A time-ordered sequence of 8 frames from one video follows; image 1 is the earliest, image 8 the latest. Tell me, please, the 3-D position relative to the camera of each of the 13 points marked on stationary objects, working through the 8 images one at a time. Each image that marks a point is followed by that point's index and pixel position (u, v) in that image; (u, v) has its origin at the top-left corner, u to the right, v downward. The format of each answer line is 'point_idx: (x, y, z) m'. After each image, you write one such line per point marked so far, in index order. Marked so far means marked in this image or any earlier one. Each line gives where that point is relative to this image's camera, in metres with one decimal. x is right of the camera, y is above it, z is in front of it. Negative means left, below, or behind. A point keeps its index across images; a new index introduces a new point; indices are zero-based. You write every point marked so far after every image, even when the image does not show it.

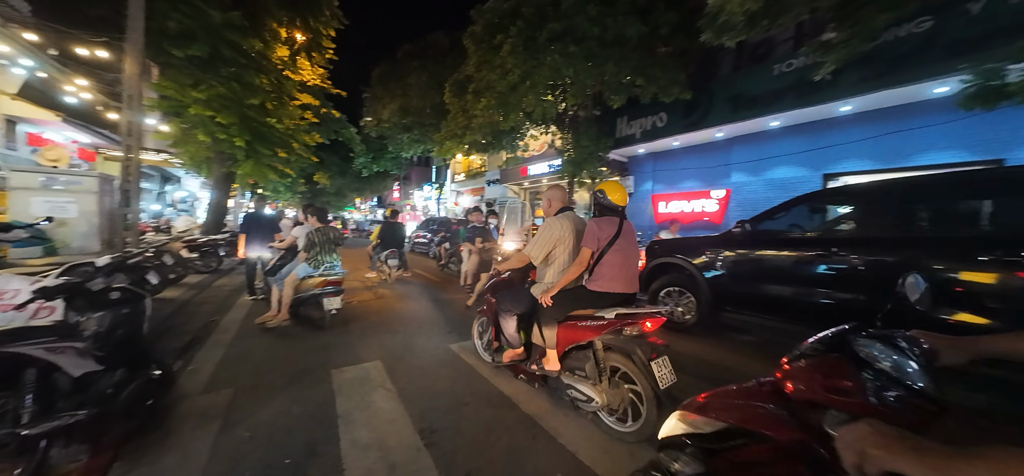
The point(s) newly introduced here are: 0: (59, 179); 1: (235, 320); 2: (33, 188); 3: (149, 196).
0: (-6.7, +0.9, +5.3) m
1: (-4.5, -1.3, +5.7) m
2: (-7.0, +0.7, +5.1) m
3: (-18.0, +2.0, +17.5) m
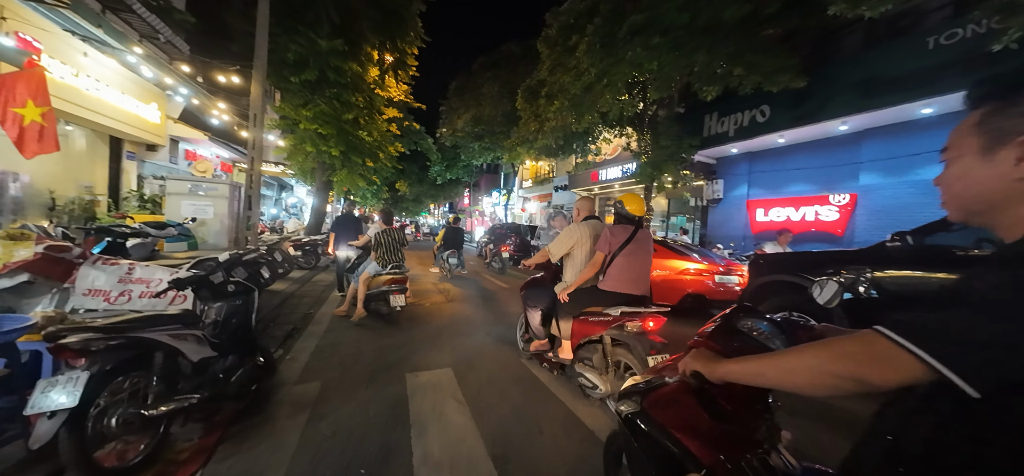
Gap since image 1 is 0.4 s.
0: (-5.5, +0.9, +6.3) m
1: (-3.3, -1.4, +6.2) m
2: (-5.8, +0.8, +6.2) m
3: (-14.3, +2.1, +20.4) m
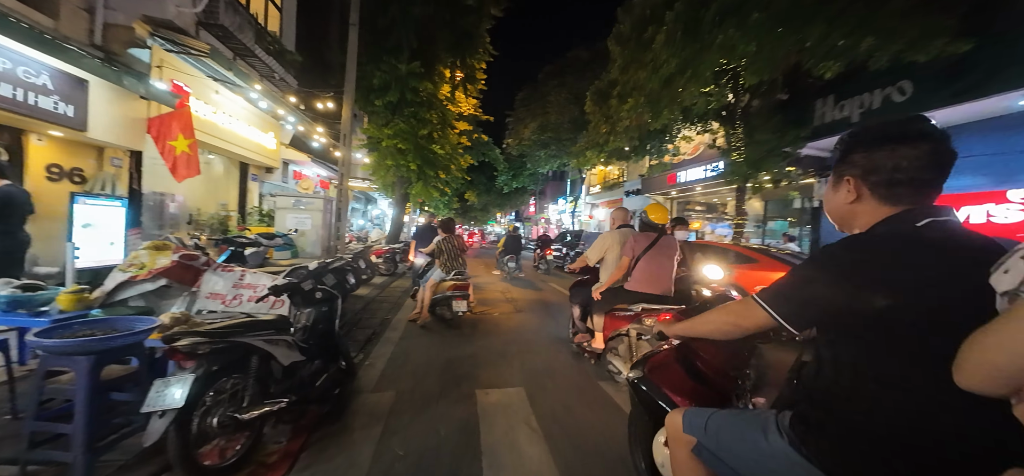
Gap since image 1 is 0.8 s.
0: (-4.2, +0.7, +7.1) m
1: (-2.0, -1.5, +6.5) m
2: (-4.5, +0.6, +7.0) m
3: (-10.1, +1.6, +22.6) m
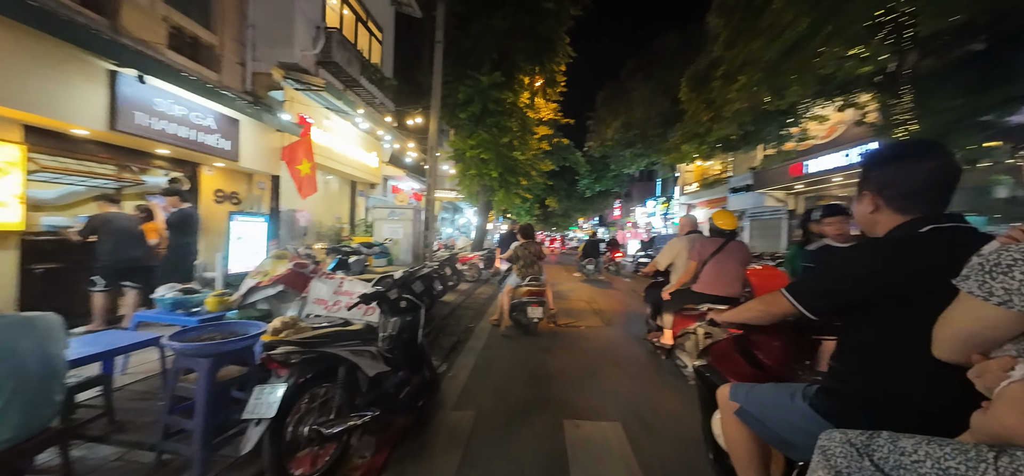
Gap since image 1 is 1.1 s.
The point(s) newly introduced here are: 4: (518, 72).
0: (-2.5, +0.6, +7.5) m
1: (-0.5, -1.7, +6.5) m
2: (-2.8, +0.4, +7.5) m
3: (-4.7, +1.1, +24.0) m
4: (+0.2, +6.5, +13.7) m
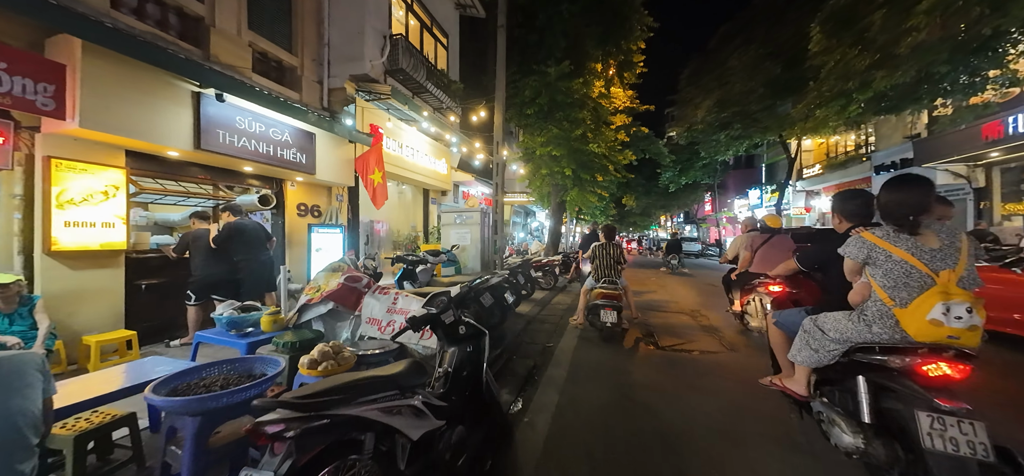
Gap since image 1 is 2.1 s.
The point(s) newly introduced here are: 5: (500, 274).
0: (-1.0, +0.4, +7.0) m
1: (+0.9, -1.7, +5.5) m
2: (-1.3, +0.3, +7.0) m
3: (+0.3, +0.7, +23.6) m
4: (+2.8, +6.4, +12.6) m
5: (-0.2, -0.6, +6.1) m
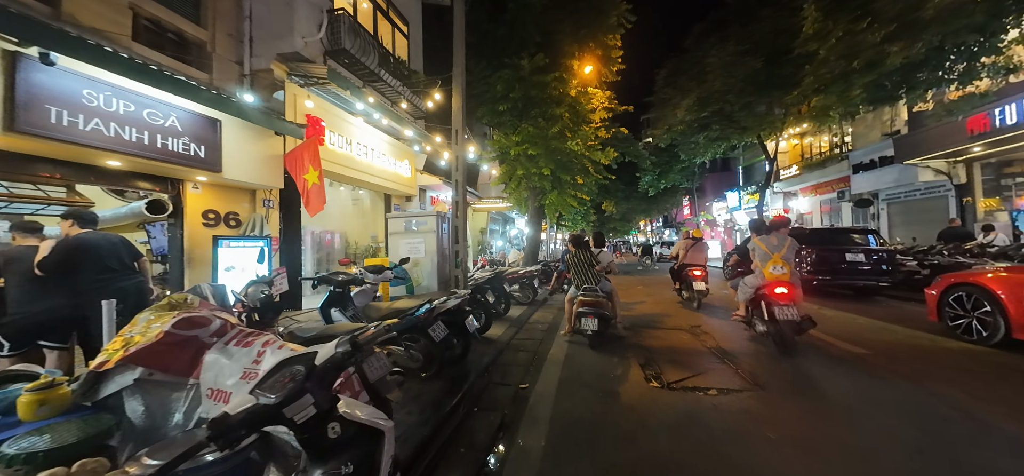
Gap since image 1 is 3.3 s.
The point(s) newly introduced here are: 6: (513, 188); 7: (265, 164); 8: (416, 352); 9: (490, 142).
0: (-1.6, +0.3, +5.7) m
1: (+0.4, -1.8, +4.2) m
2: (-1.8, +0.1, +5.7) m
3: (-1.2, +0.2, +22.3) m
4: (+1.7, +6.2, +11.6) m
5: (-0.7, -0.8, +4.8) m
6: (-0.1, +1.8, +13.0) m
7: (-4.4, +1.3, +6.3) m
8: (-1.1, -1.3, +3.9) m
9: (-0.8, +3.4, +12.5) m
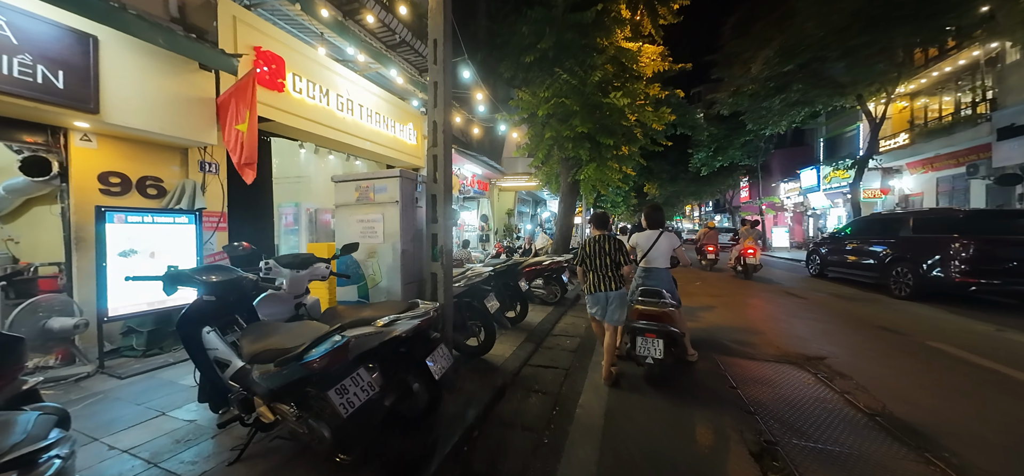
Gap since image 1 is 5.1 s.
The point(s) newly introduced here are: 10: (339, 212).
0: (-1.4, +0.5, +3.8) m
1: (+0.4, -1.6, +2.2) m
2: (-1.7, +0.4, +3.8) m
3: (+0.7, +1.2, +20.3) m
4: (+2.5, +6.7, +9.0) m
5: (-0.7, -0.6, +2.9) m
6: (+0.9, +2.4, +10.9) m
7: (-4.2, +1.7, +4.6) m
8: (-1.1, -1.1, +2.1) m
9: (+0.1, +4.0, +10.3) m
10: (-1.8, +0.3, +3.7) m
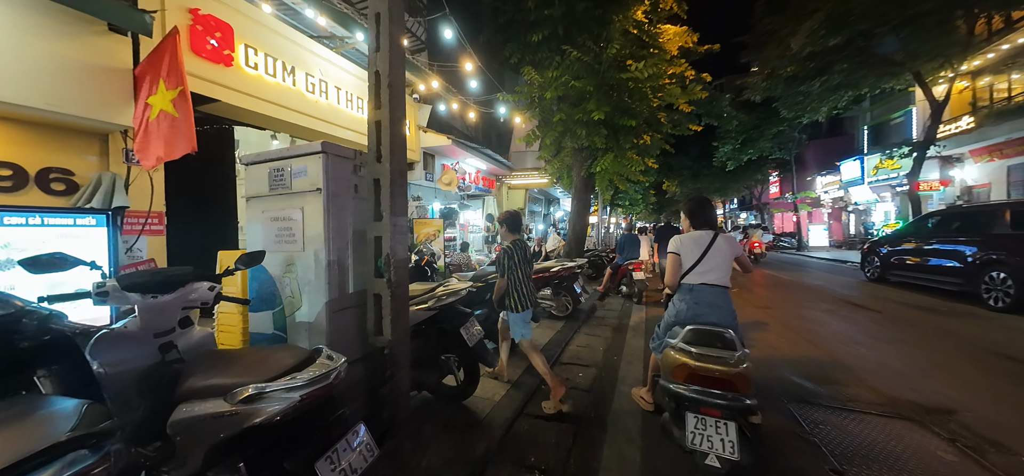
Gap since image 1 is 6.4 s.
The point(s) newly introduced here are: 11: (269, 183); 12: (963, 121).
0: (-1.5, +0.5, +2.8) m
1: (+0.2, -1.6, +1.1) m
2: (-1.8, +0.3, +2.8) m
3: (+1.3, +1.1, +19.1) m
4: (+2.6, +6.7, +7.8) m
5: (-0.8, -0.6, +1.8) m
6: (+1.0, +2.4, +9.7) m
7: (-4.3, +1.6, +3.7) m
8: (-1.3, -1.1, +1.0) m
9: (+0.2, +3.9, +9.2) m
10: (-1.9, +0.2, +2.7) m
11: (-1.7, +0.4, +2.8) m
12: (+17.8, +4.6, +13.9) m
